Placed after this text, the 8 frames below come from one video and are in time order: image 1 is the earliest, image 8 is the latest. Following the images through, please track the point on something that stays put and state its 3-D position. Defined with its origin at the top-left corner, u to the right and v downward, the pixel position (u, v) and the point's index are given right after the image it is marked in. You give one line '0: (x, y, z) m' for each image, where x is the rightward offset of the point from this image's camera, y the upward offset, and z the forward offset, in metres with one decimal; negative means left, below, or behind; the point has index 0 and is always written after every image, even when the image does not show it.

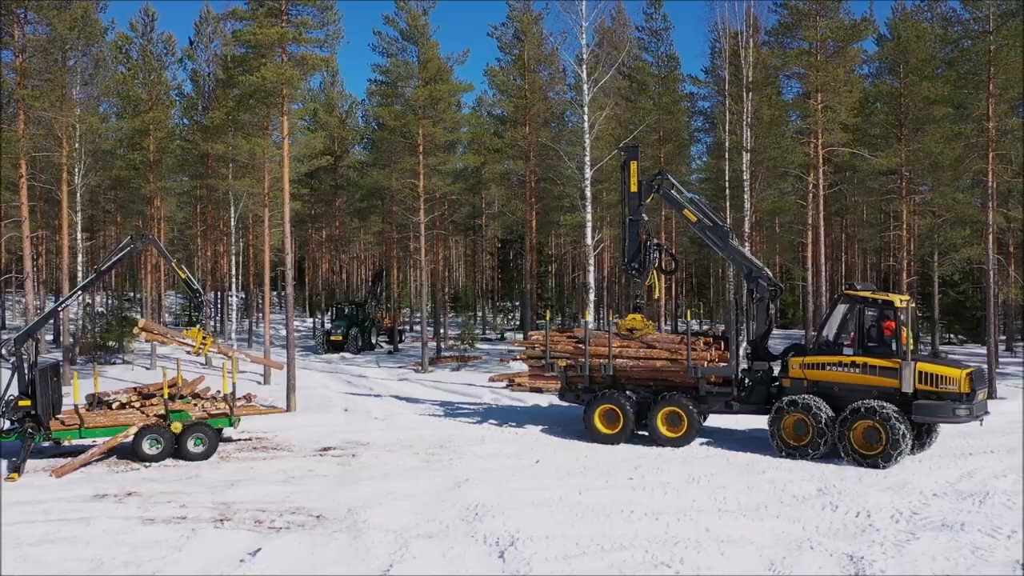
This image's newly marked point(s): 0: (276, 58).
0: (-4.6, +4.5, +16.5) m
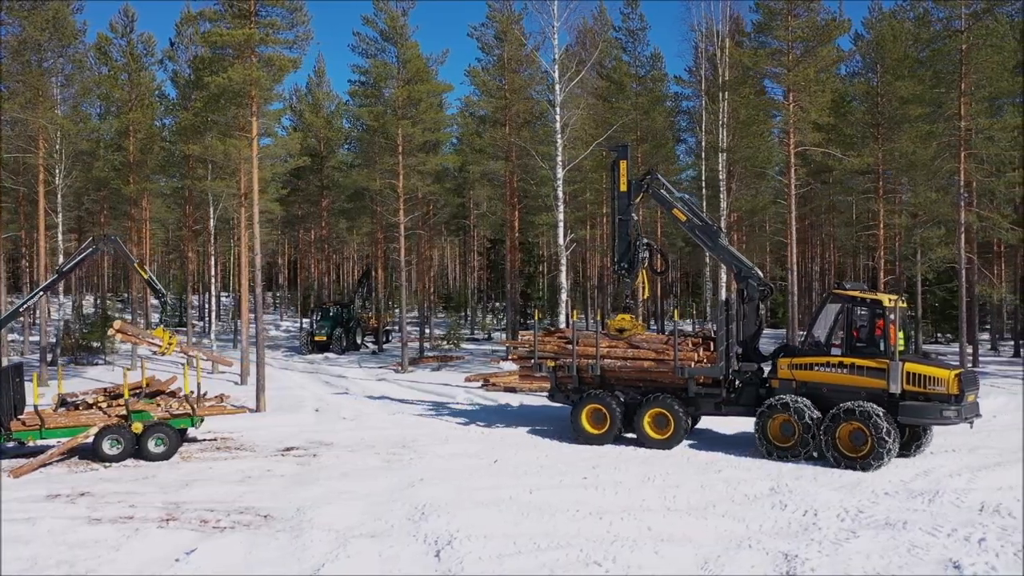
0: (-5.2, +4.5, +16.5) m
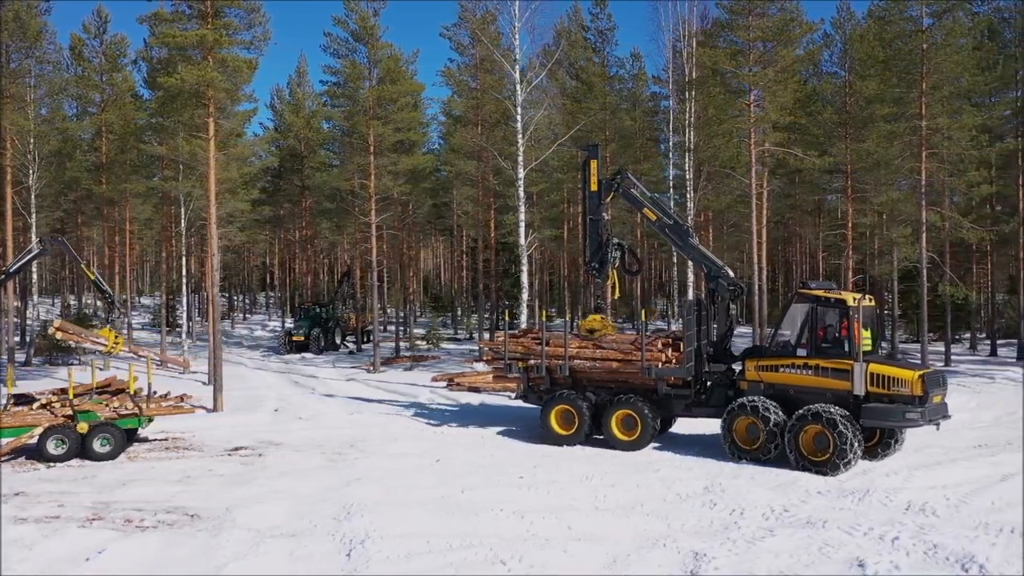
0: (-6.1, +4.5, +16.5) m
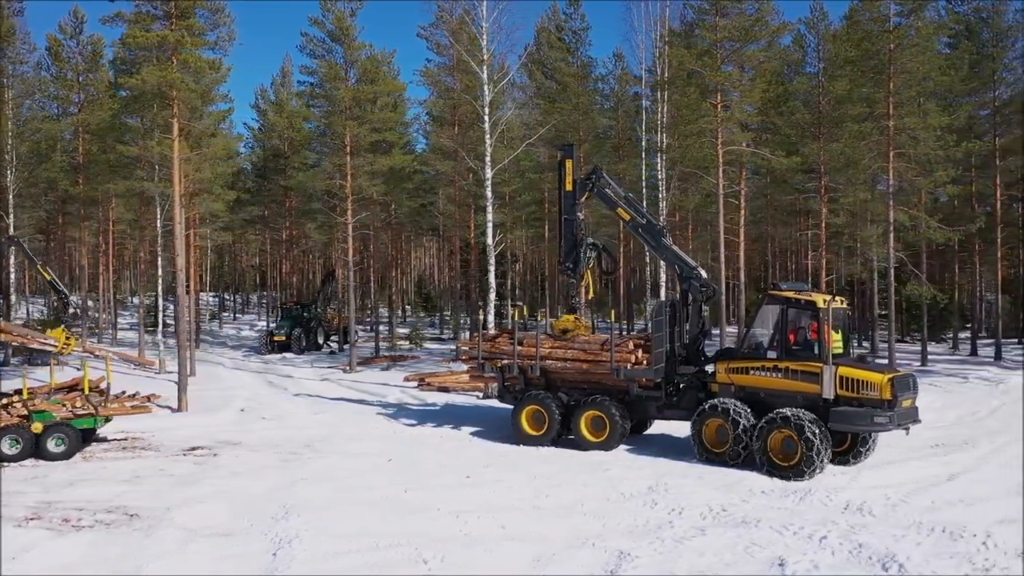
0: (-6.8, +4.5, +16.6) m
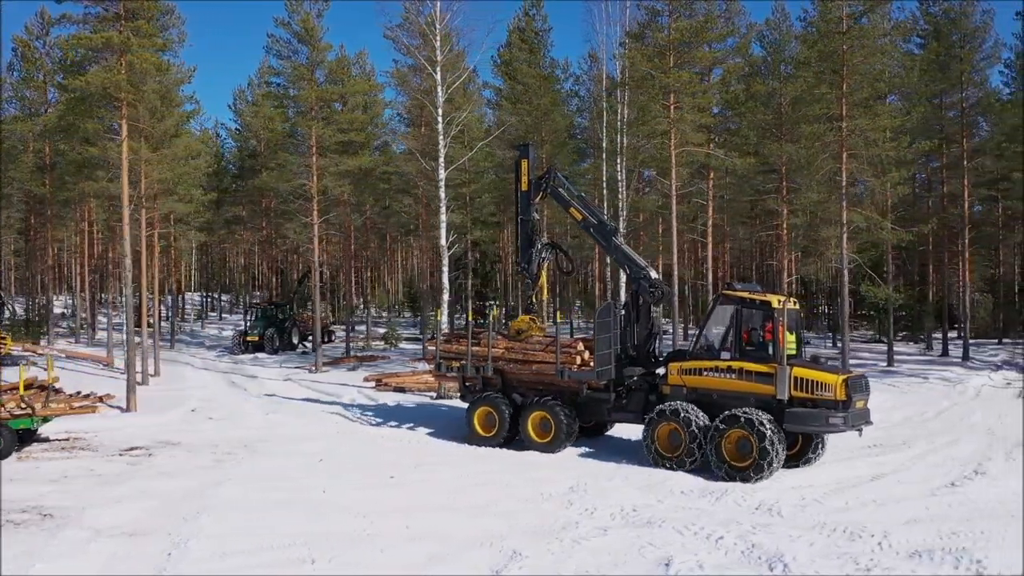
0: (-7.8, +4.5, +16.6) m
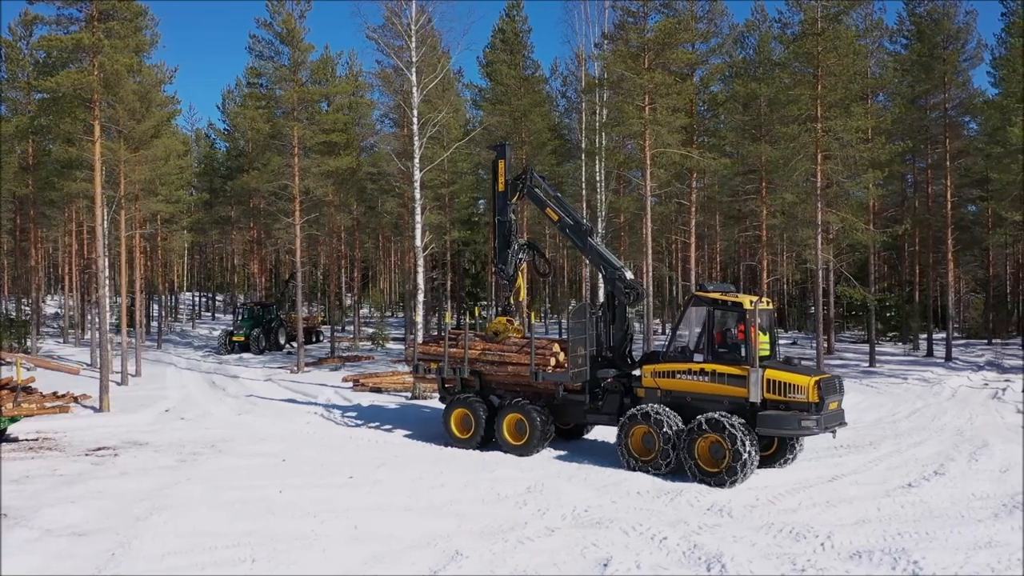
0: (-8.4, +4.5, +16.7) m
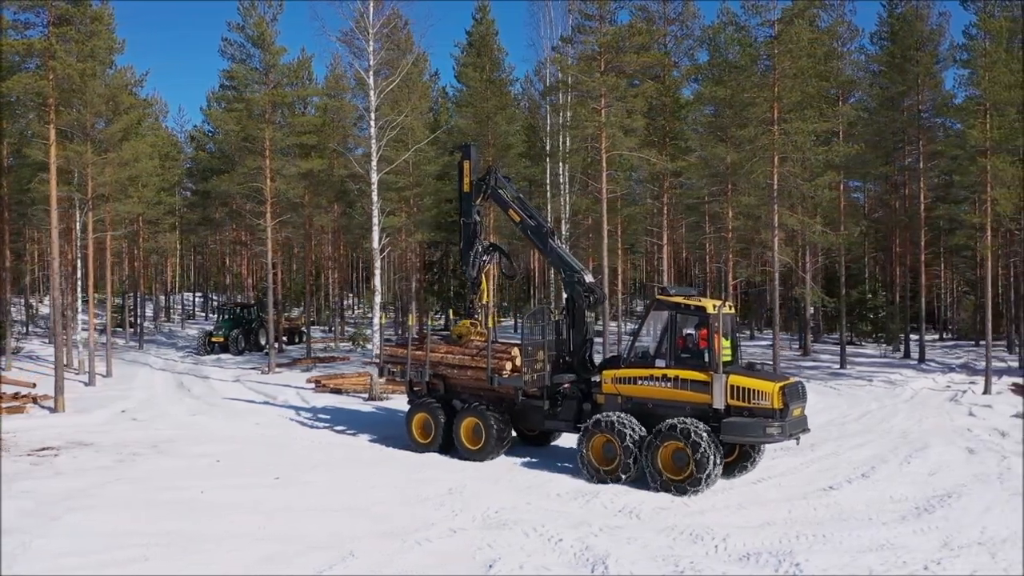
0: (-9.3, +4.4, +16.8) m
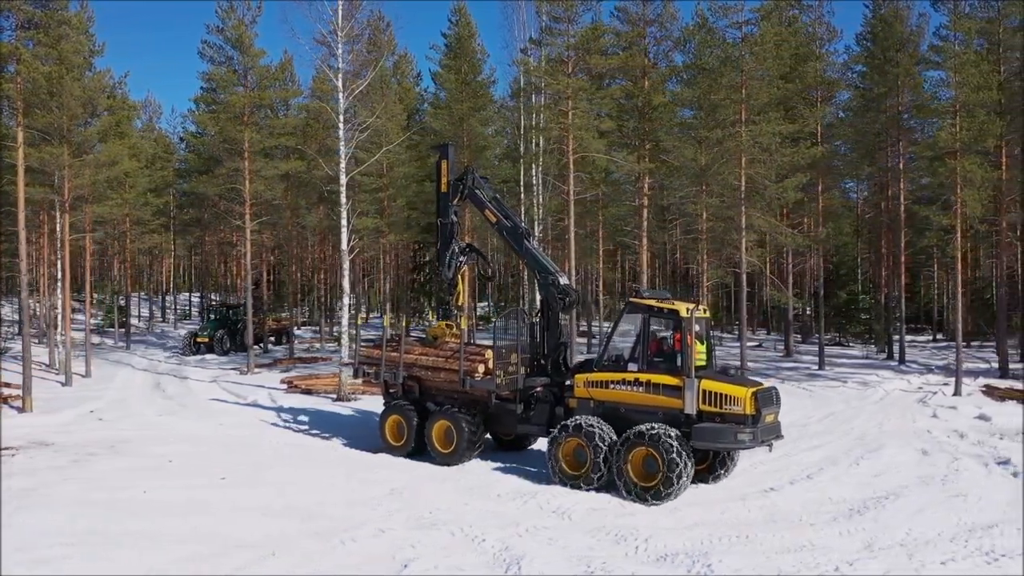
0: (-10.1, +4.4, +17.0) m
